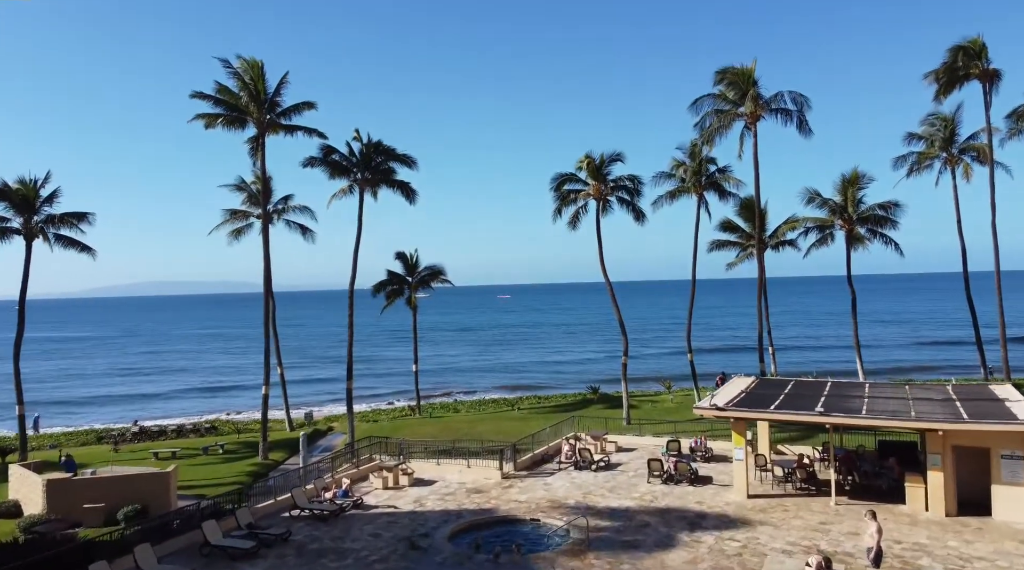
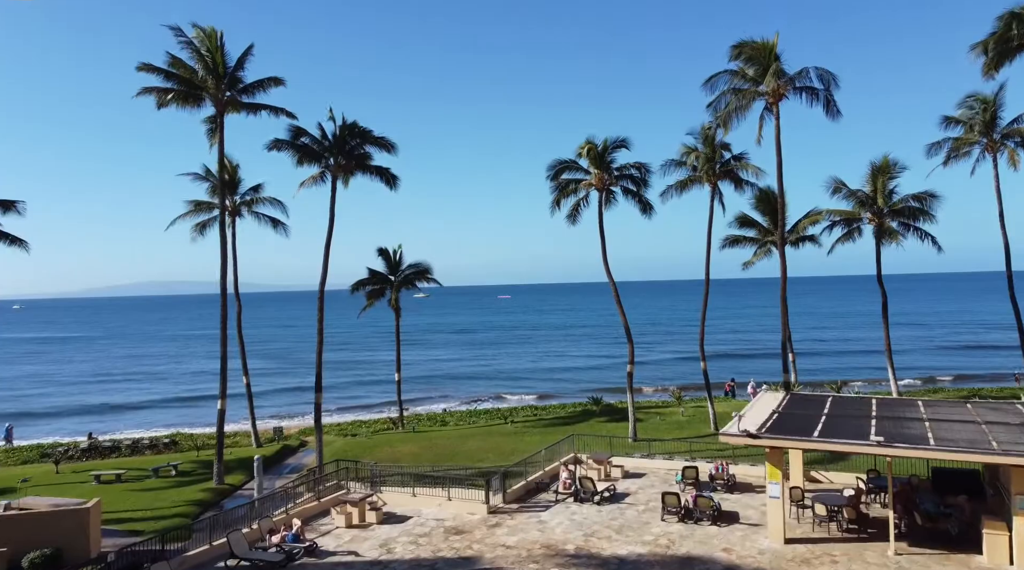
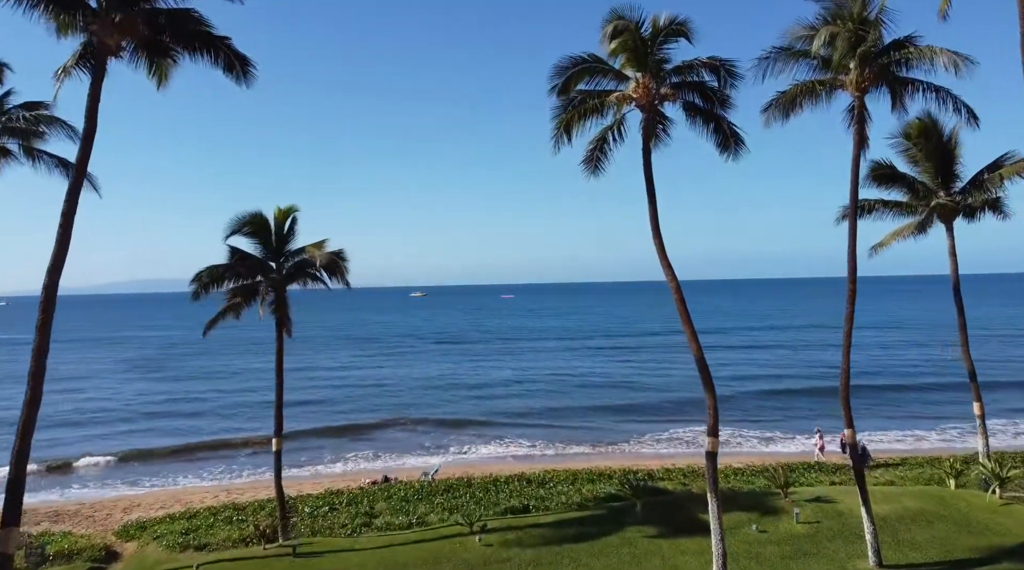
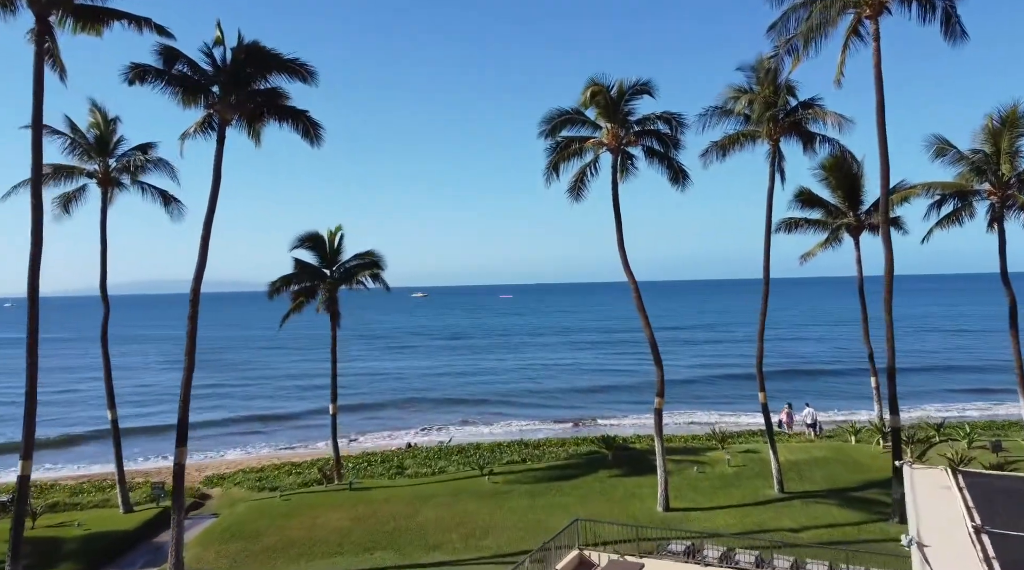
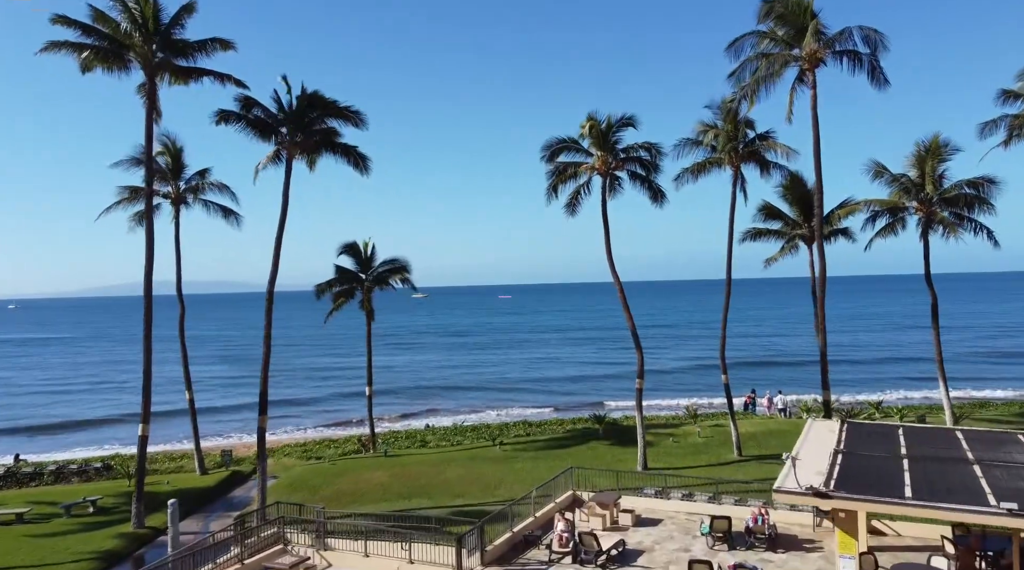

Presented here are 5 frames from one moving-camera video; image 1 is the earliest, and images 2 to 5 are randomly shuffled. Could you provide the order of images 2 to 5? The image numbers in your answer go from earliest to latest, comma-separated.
2, 5, 4, 3
